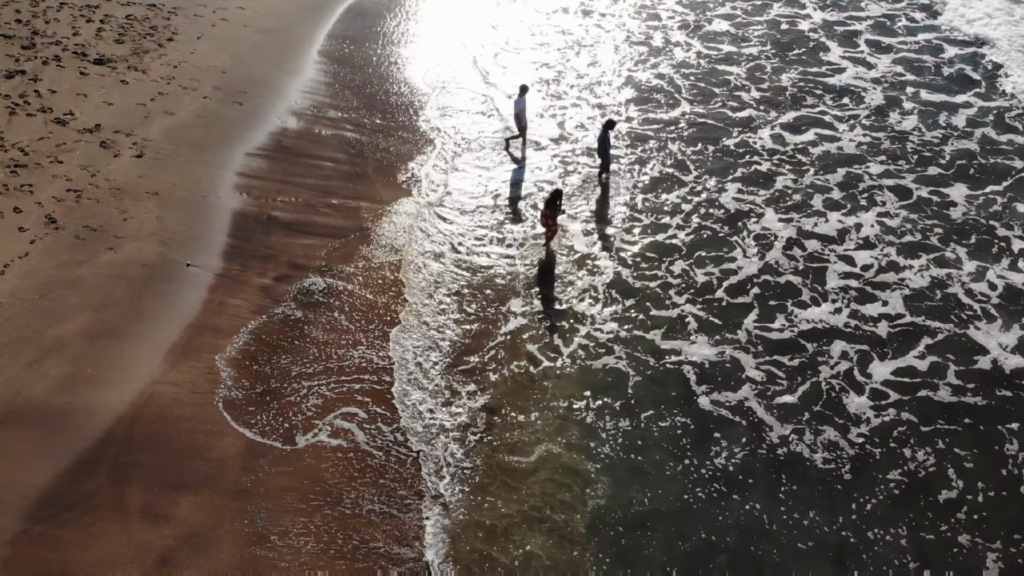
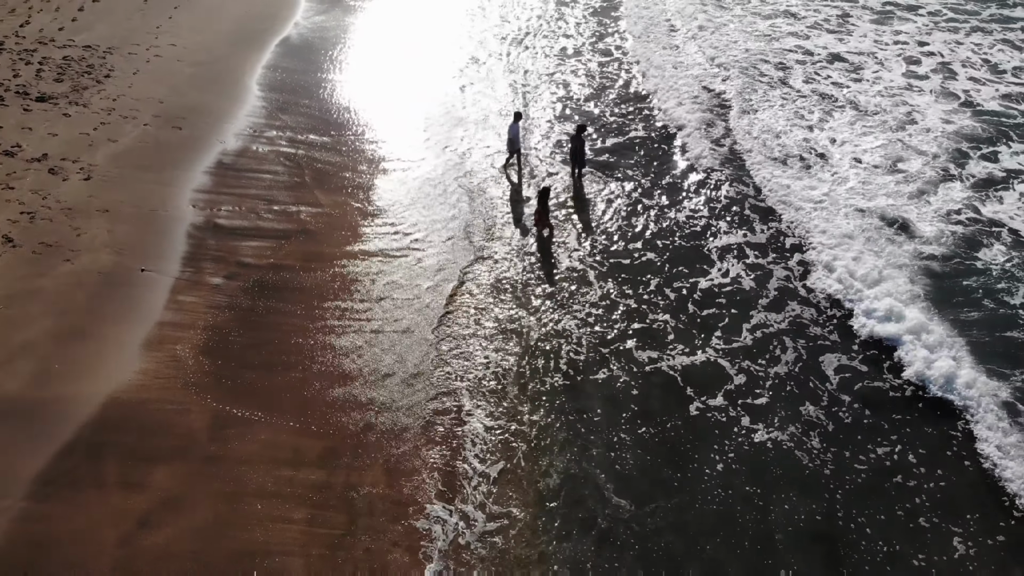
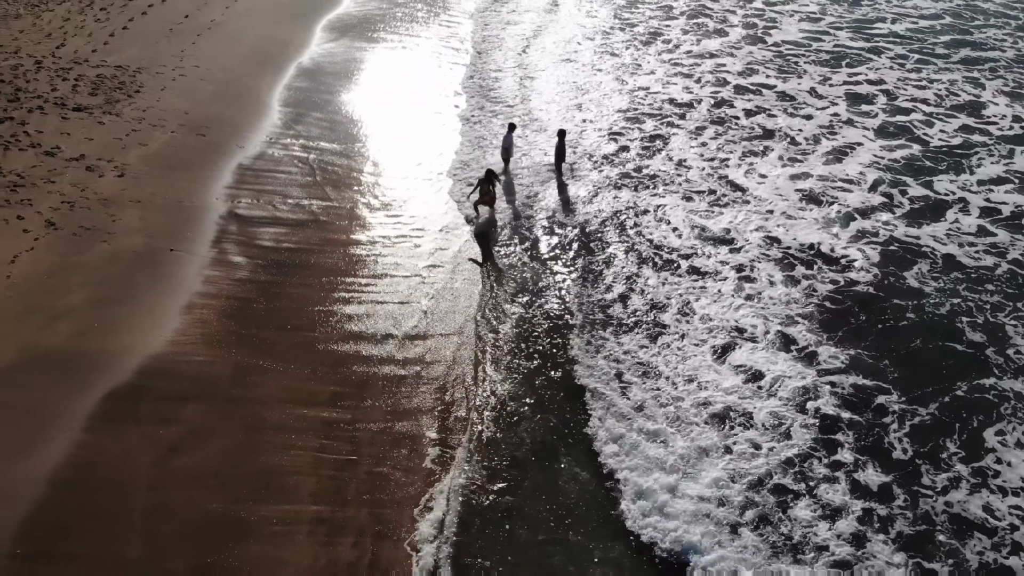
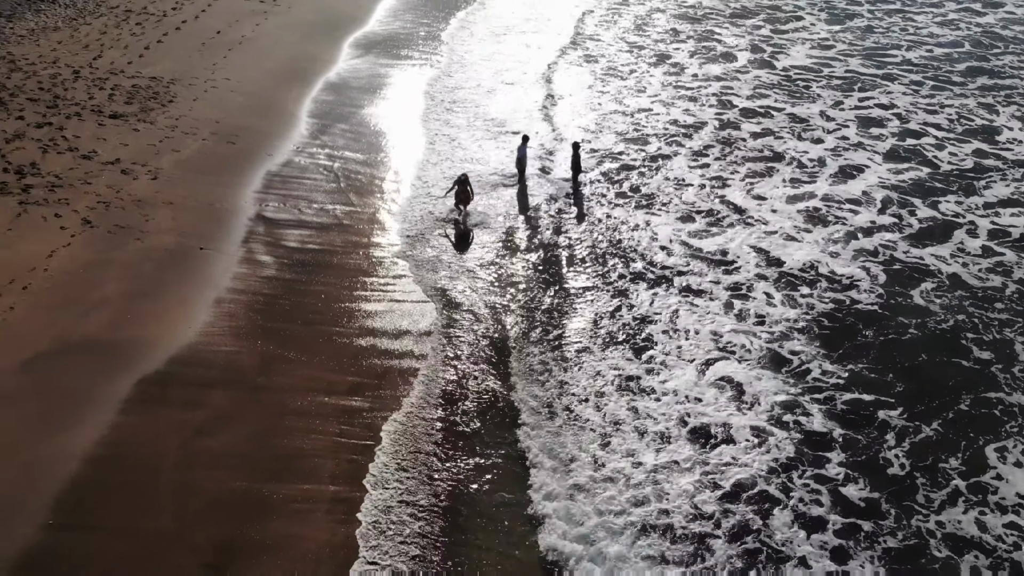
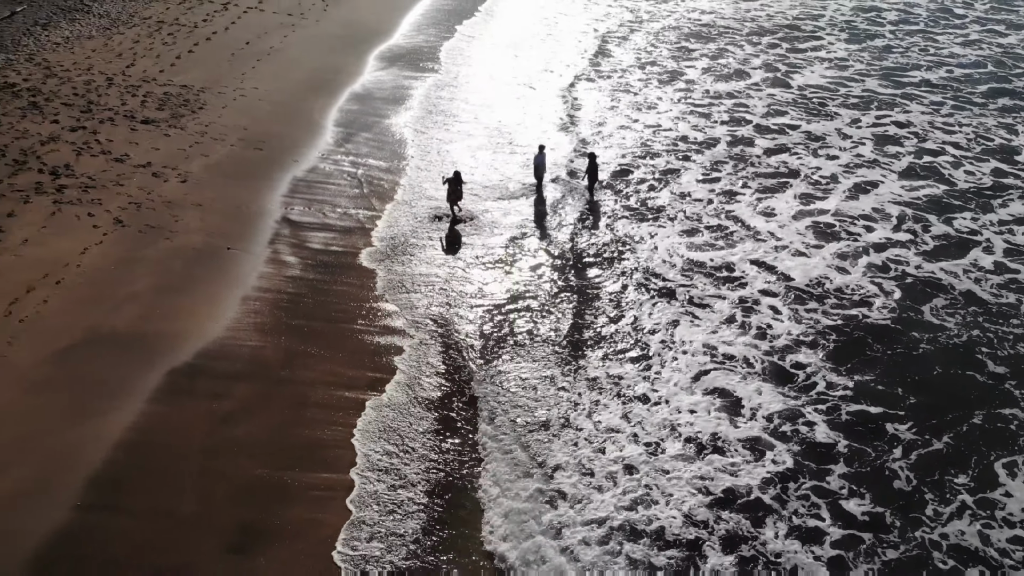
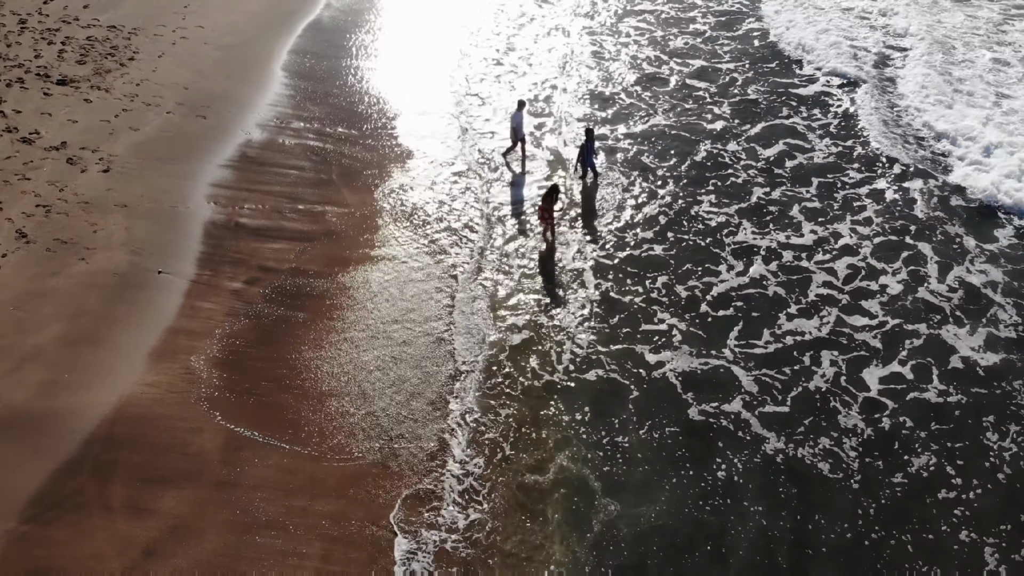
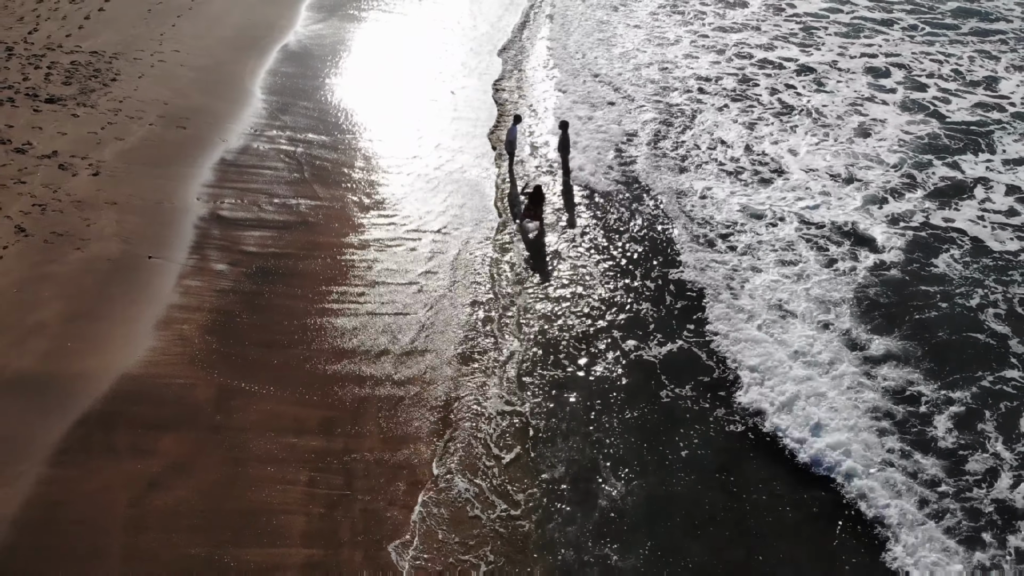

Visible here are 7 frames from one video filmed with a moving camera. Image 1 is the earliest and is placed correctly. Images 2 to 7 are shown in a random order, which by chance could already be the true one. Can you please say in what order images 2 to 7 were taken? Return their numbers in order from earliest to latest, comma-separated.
6, 2, 7, 3, 4, 5
